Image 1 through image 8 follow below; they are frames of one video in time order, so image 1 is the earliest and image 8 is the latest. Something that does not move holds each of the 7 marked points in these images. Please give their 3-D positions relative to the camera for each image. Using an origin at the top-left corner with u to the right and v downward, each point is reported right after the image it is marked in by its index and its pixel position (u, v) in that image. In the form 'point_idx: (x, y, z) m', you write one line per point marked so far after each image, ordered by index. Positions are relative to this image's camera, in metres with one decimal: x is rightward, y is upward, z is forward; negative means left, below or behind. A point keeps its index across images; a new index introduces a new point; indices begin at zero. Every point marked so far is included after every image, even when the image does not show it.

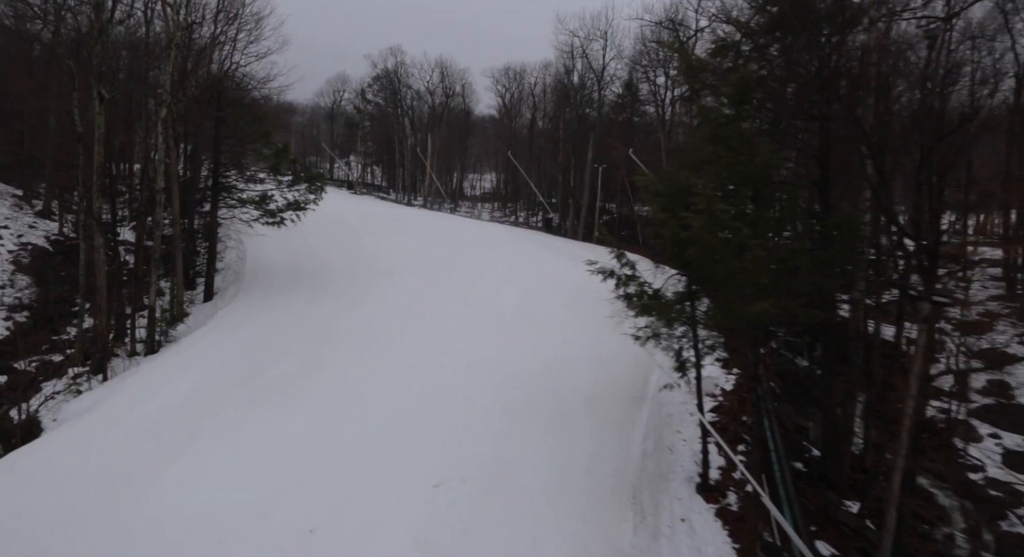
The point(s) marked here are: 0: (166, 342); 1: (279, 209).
0: (-8.1, -1.5, +15.3) m
1: (-6.5, +1.9, +18.5) m
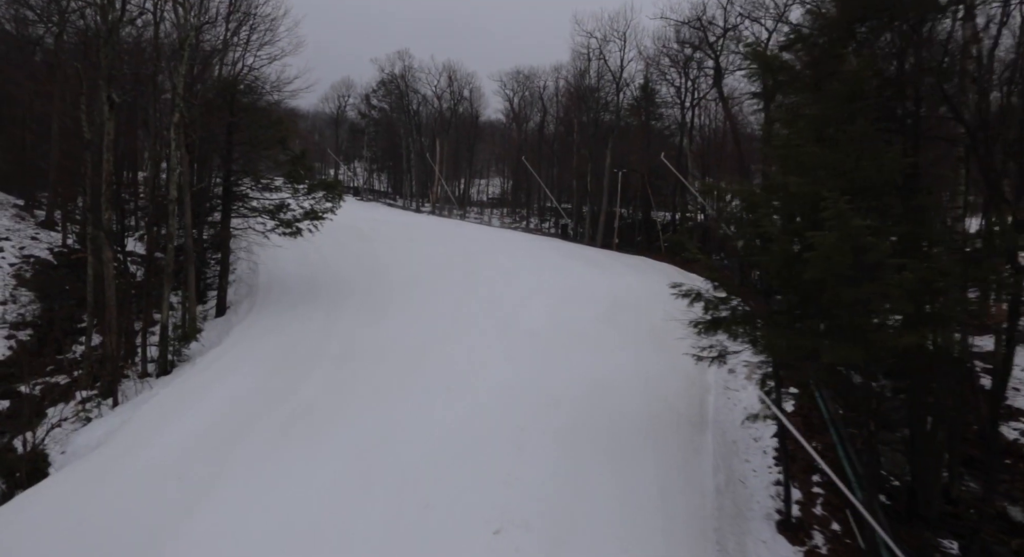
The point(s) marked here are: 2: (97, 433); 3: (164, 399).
0: (-7.3, -1.8, +14.4) m
1: (-5.8, +1.6, +17.6) m
2: (-7.0, -2.7, +11.2) m
3: (-6.3, -2.2, +12.3) m
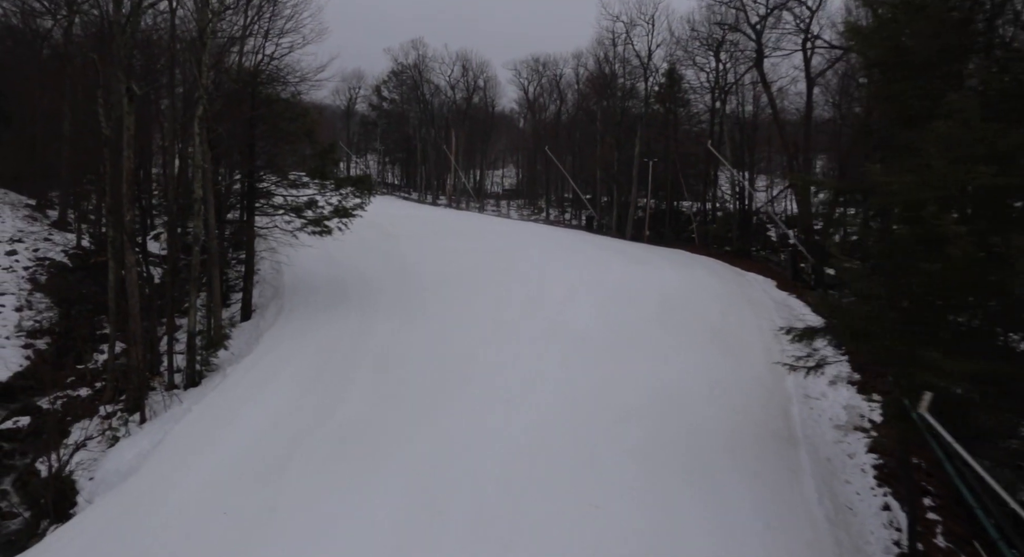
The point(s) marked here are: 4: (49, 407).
0: (-6.2, -1.9, +13.5) m
1: (-4.7, +1.6, +16.6) m
2: (-5.9, -2.8, +10.3) m
3: (-5.3, -2.3, +11.4) m
4: (-9.1, -2.5, +13.0) m
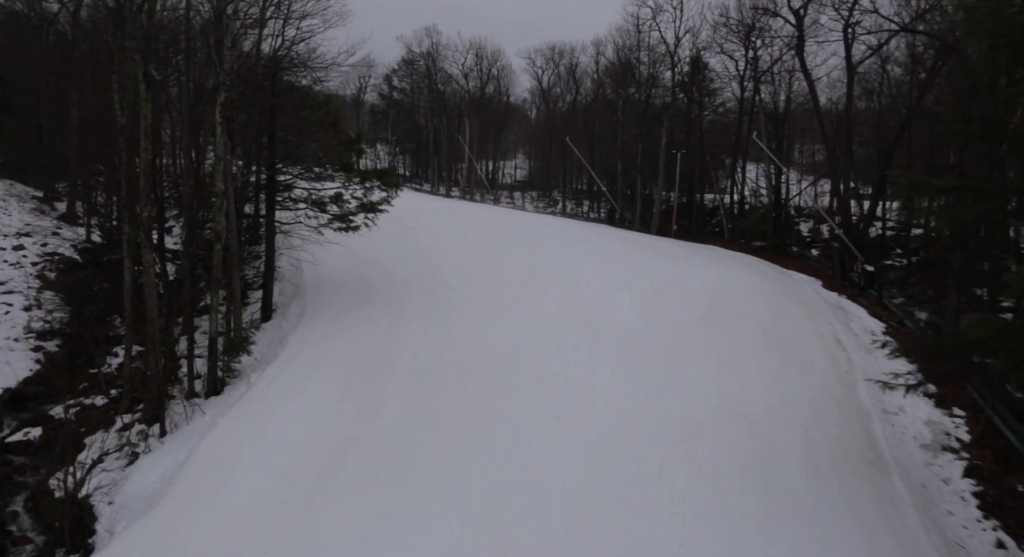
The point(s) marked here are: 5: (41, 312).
0: (-5.4, -1.9, +12.6) m
1: (-3.9, +1.6, +15.7) m
2: (-5.1, -2.9, +9.5) m
3: (-4.5, -2.3, +10.5) m
4: (-8.3, -2.5, +12.1) m
5: (-11.0, -0.8, +15.3) m
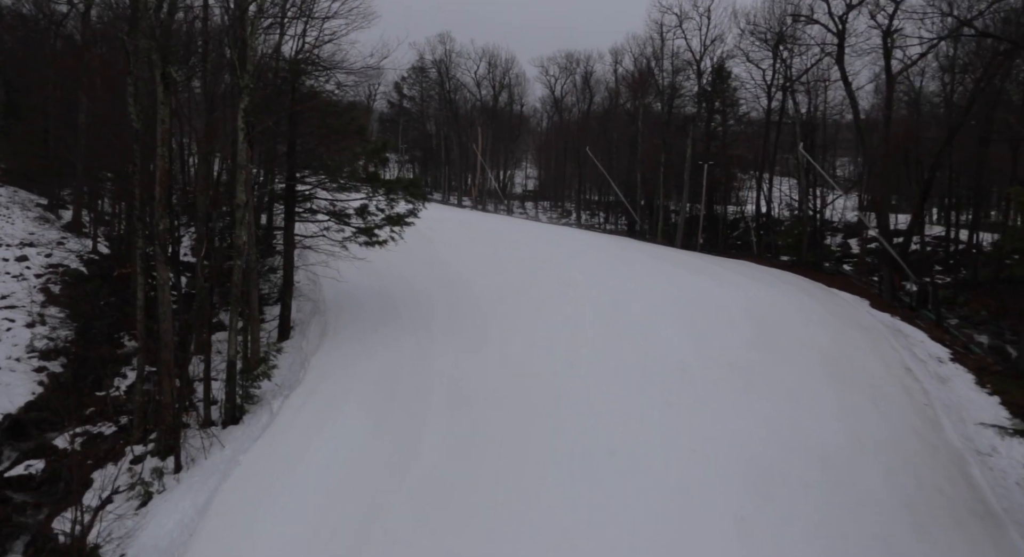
0: (-4.6, -2.3, +11.6) m
1: (-3.1, +1.2, +14.8) m
2: (-4.4, -3.1, +8.5) m
3: (-3.7, -2.6, +9.5) m
4: (-7.5, -2.8, +11.1) m
5: (-10.2, -1.1, +14.4) m
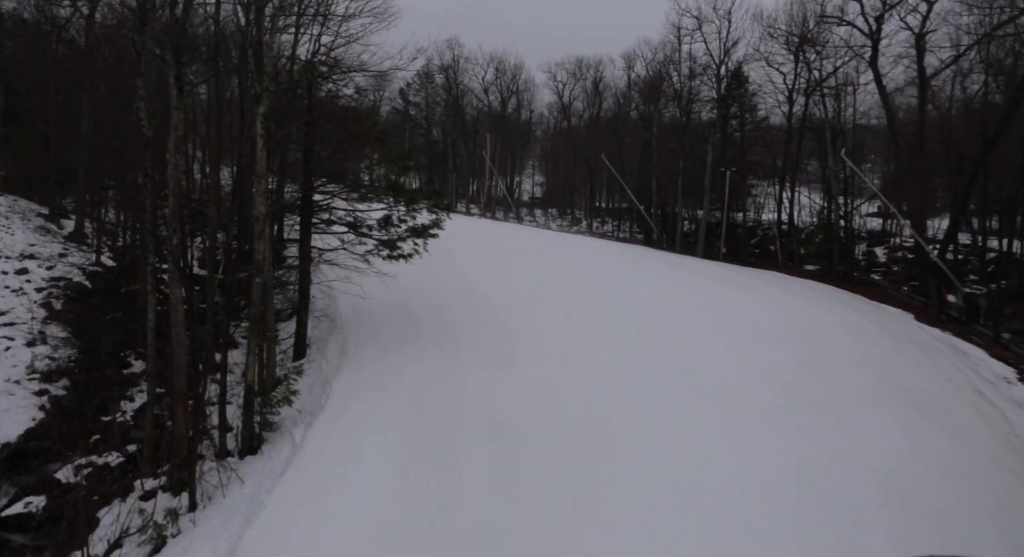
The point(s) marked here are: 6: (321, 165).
0: (-4.0, -2.5, +10.7) m
1: (-2.4, +0.9, +13.9) m
2: (-3.7, -3.4, +7.6) m
3: (-3.0, -2.9, +8.6) m
4: (-6.9, -3.1, +10.2) m
5: (-9.6, -1.4, +13.5) m
6: (-4.1, +2.5, +14.0) m
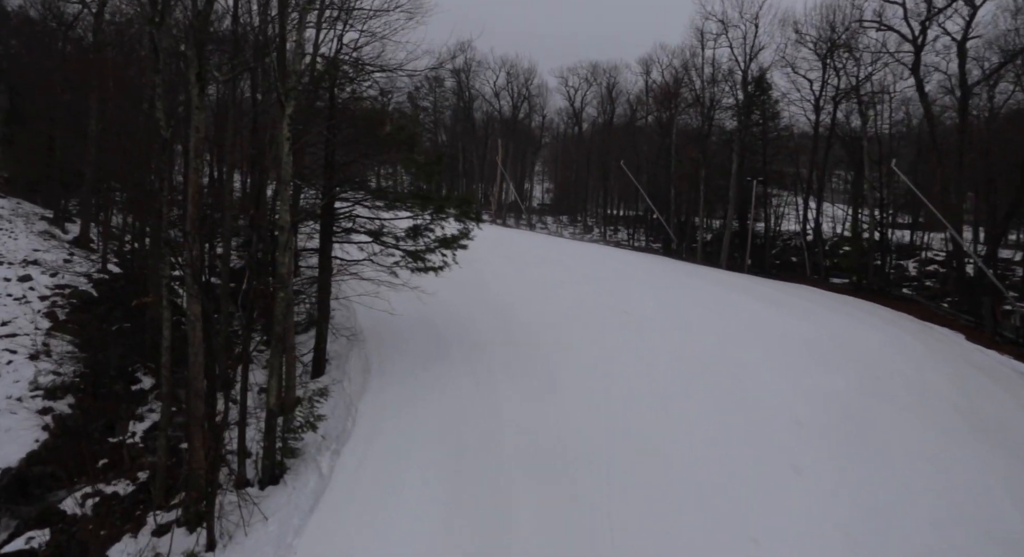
0: (-3.3, -2.8, +9.9) m
1: (-1.8, +0.6, +13.1) m
2: (-3.1, -3.6, +6.7) m
3: (-2.4, -3.1, +7.8) m
4: (-6.2, -3.3, +9.4) m
5: (-8.9, -1.6, +12.7) m
6: (-3.4, +2.2, +13.2) m
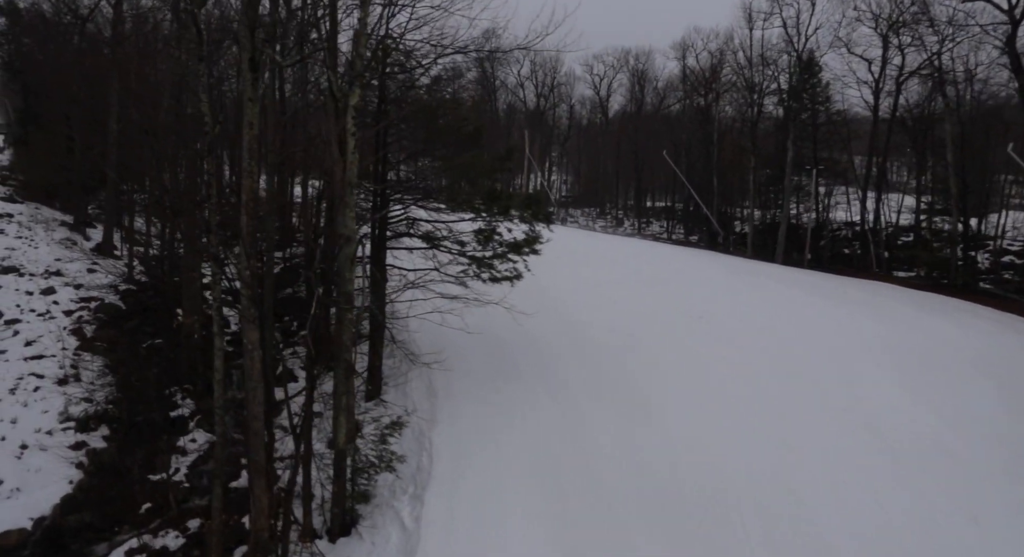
0: (-1.9, -3.0, +8.6) m
1: (-0.4, +0.5, +11.7) m
2: (-1.7, -3.9, +5.4) m
3: (-1.0, -3.4, +6.5) m
4: (-4.8, -3.6, +8.1) m
5: (-7.5, -1.9, +11.4) m
6: (-2.0, +2.0, +11.8) m
